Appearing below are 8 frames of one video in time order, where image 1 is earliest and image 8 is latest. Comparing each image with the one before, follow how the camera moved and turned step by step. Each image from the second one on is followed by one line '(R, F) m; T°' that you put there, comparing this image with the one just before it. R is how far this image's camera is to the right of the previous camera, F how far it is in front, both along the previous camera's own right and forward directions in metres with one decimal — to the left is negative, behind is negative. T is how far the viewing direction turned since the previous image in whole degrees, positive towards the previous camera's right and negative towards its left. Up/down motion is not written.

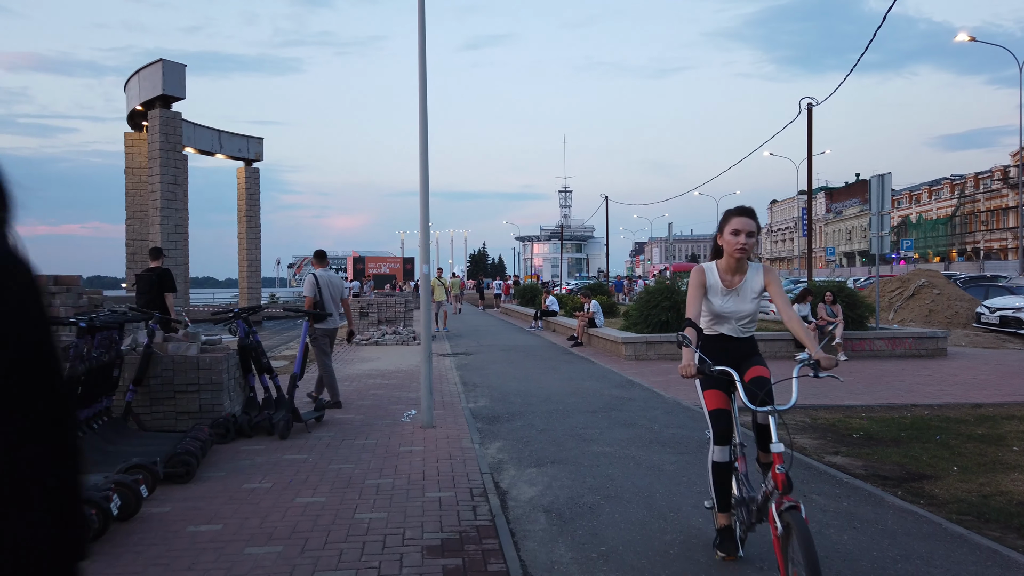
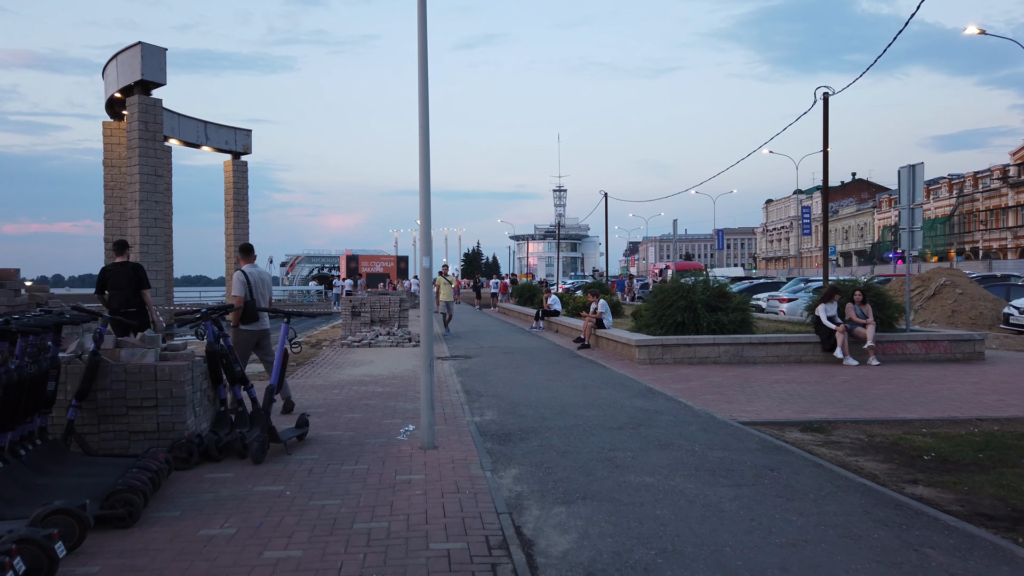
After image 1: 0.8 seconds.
(-0.2, +1.2) m; 0°
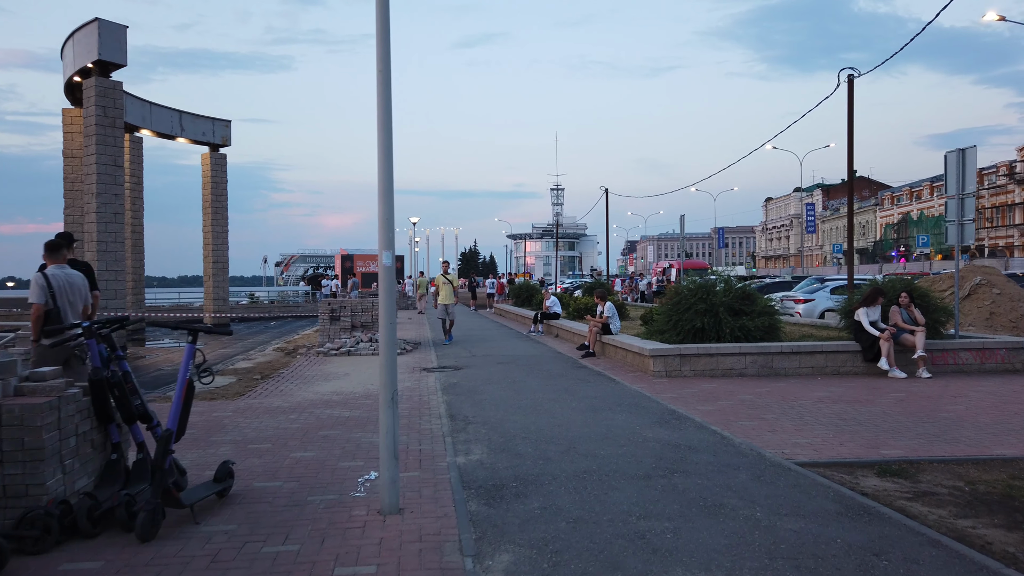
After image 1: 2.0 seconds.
(0.0, +1.8) m; 0°
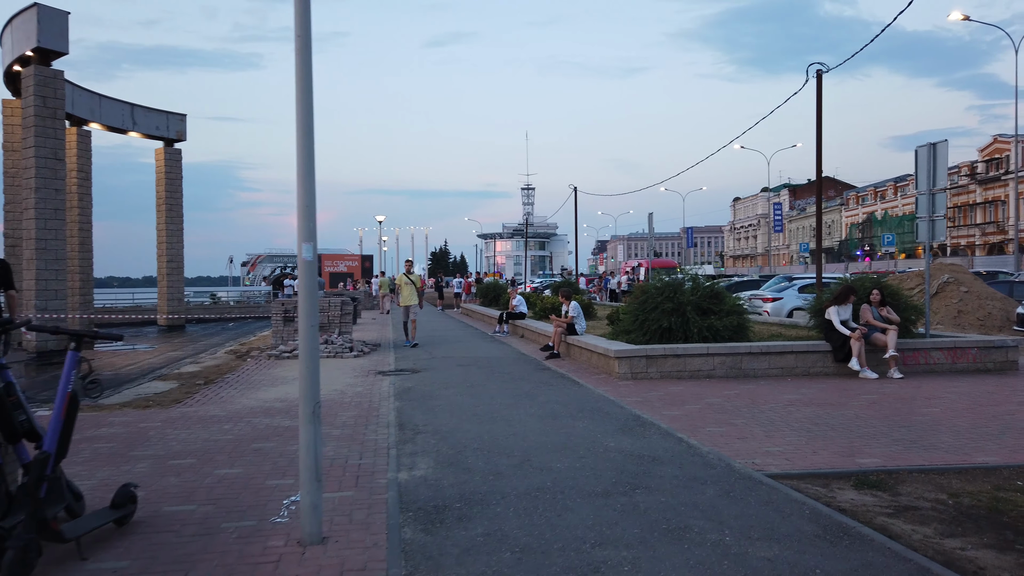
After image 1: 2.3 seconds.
(+0.2, +0.6) m; +2°
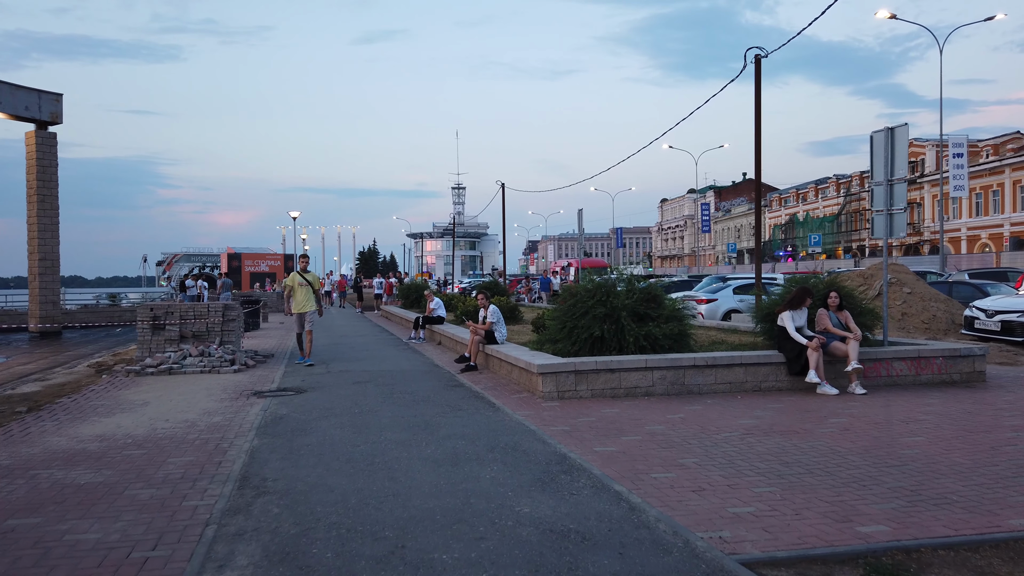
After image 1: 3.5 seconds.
(+0.4, +2.0) m; +5°
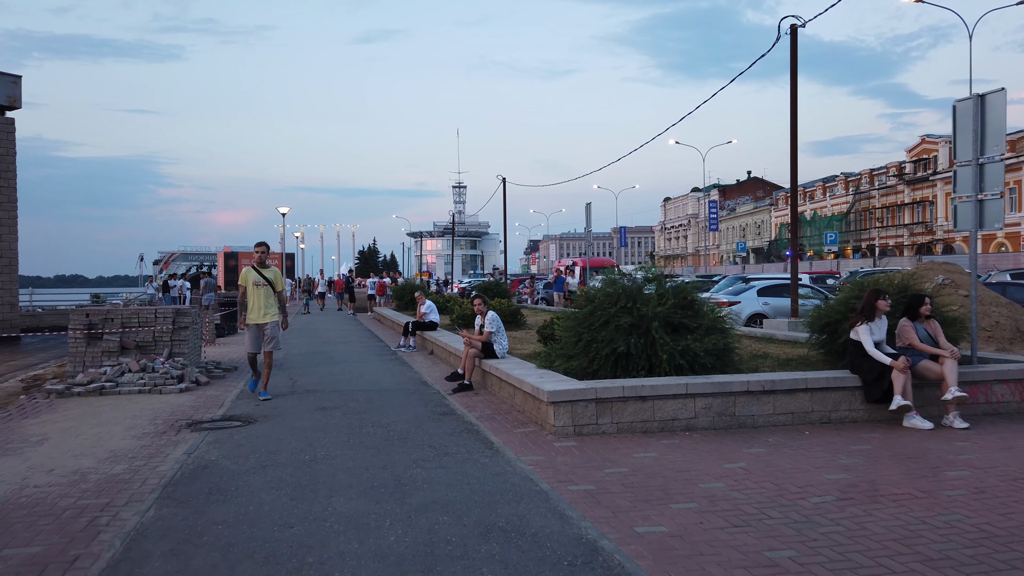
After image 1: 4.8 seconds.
(0.0, +2.2) m; 0°
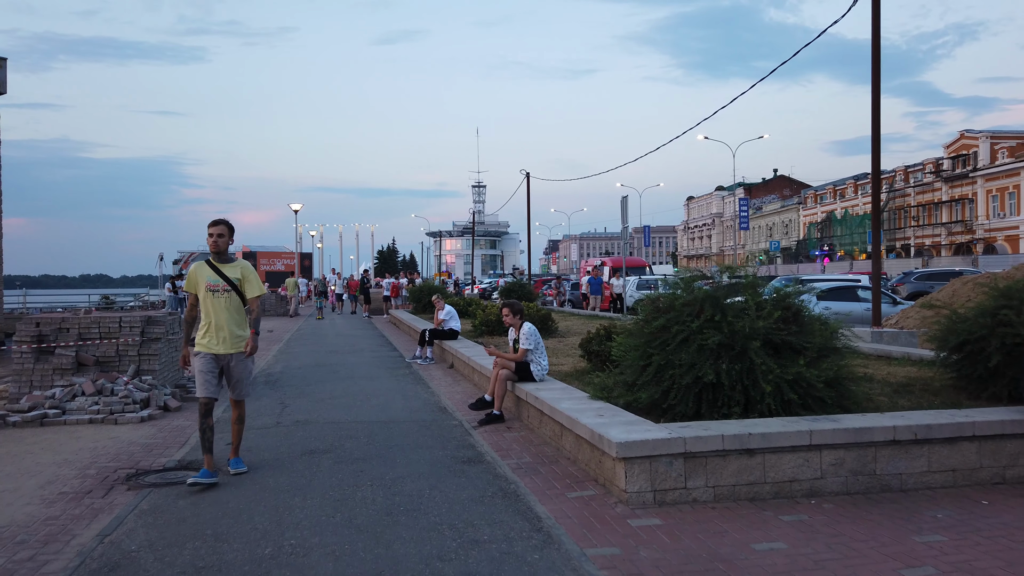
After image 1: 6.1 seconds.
(-0.3, +2.2) m; -1°
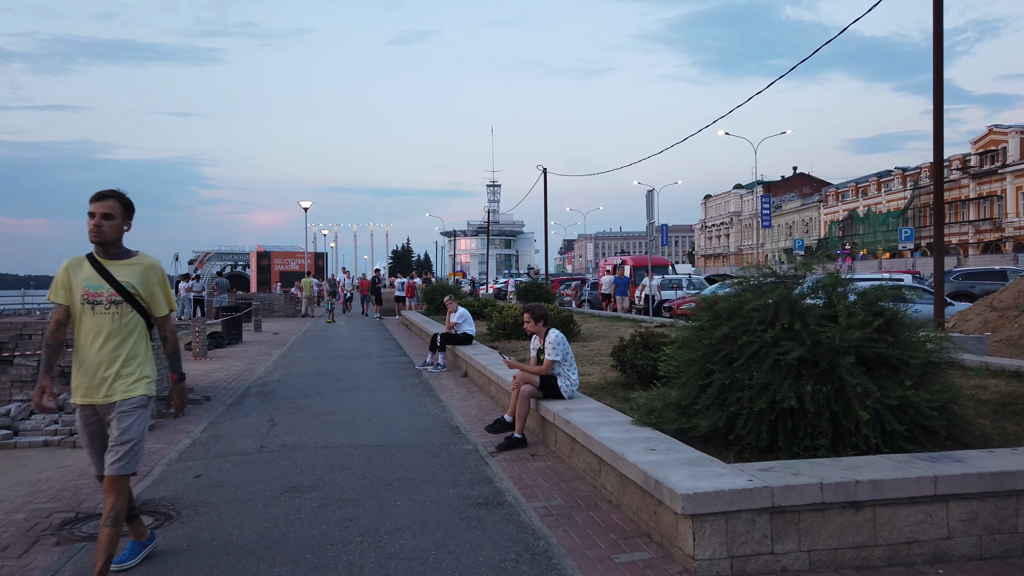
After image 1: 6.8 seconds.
(-0.1, +1.3) m; -1°
